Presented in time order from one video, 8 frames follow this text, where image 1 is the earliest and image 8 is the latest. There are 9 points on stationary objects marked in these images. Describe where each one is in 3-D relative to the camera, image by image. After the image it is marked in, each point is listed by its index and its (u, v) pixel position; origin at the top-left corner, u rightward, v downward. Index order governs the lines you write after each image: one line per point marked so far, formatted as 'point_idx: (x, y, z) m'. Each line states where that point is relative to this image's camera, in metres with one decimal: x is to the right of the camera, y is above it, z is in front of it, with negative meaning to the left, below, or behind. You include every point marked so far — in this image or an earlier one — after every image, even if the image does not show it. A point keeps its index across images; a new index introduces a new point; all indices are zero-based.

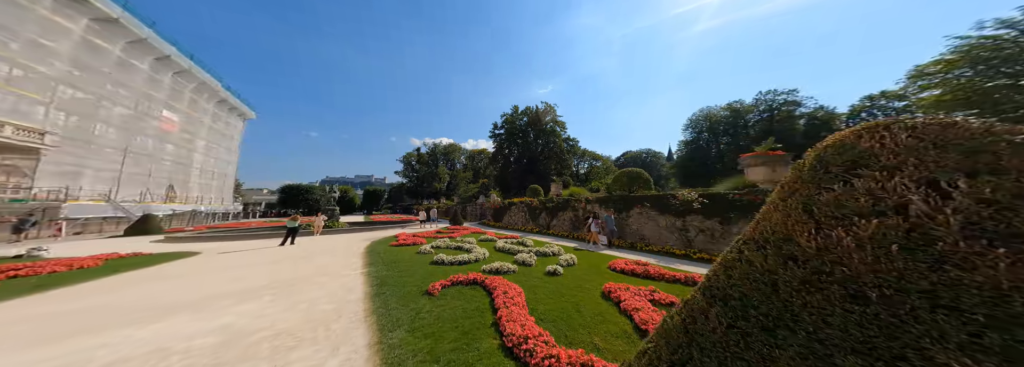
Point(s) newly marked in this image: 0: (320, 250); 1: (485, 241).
0: (-8.7, -3.1, +11.4) m
1: (-1.3, -2.9, +11.8) m
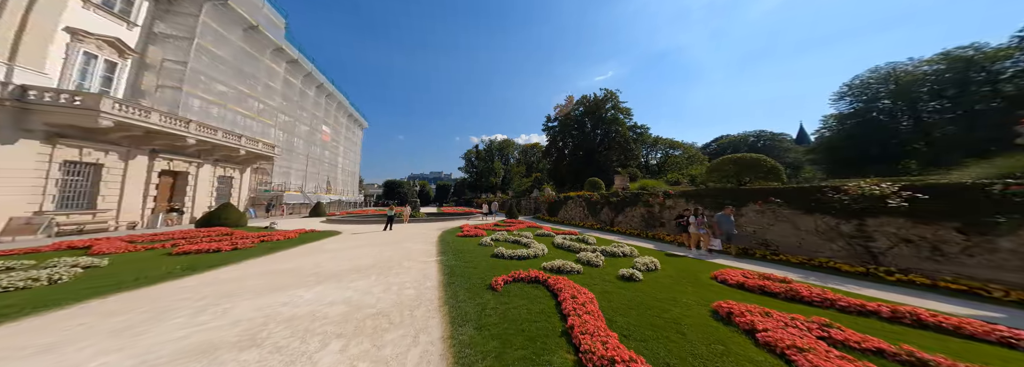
0: (-5.8, -2.9, +12.8) m
1: (+1.5, -2.6, +11.6) m
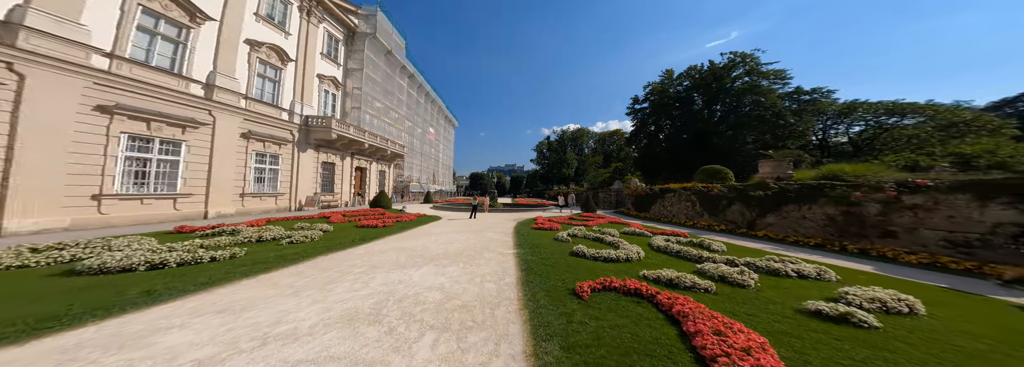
0: (-1.7, -2.4, +13.4) m
1: (+4.9, -2.2, +10.1) m
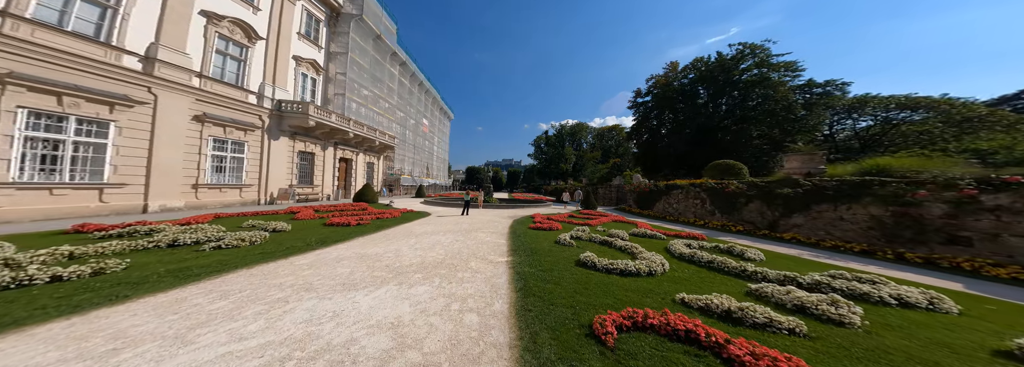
0: (-2.0, -2.1, +12.0) m
1: (+4.7, -2.0, +8.8) m
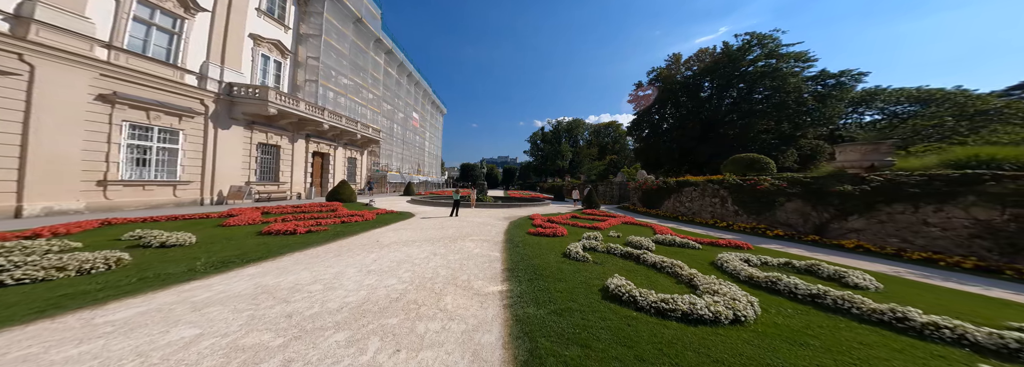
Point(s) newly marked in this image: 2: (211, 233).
0: (-2.2, -1.9, +10.0) m
1: (+4.5, -1.8, +6.9) m
2: (-7.8, -1.3, +6.1) m
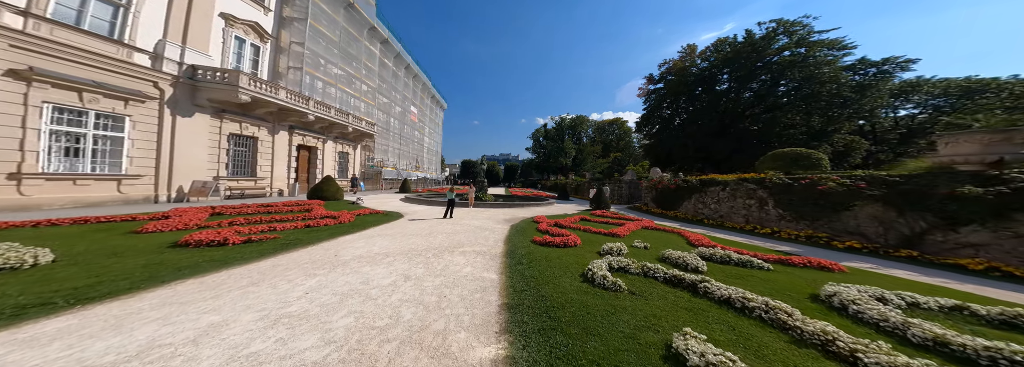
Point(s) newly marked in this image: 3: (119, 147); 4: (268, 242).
0: (-2.1, -1.8, +8.3) m
1: (+4.6, -1.8, +5.2) m
2: (-7.7, -1.1, +4.5) m
3: (-15.0, +1.4, +9.1) m
4: (-5.7, -1.4, +5.6) m
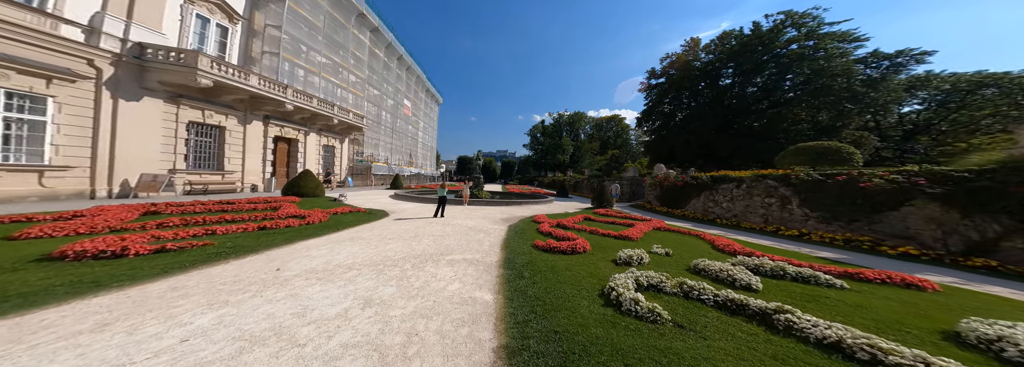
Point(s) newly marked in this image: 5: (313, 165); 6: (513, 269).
0: (-2.2, -1.6, +7.1) m
1: (+4.6, -1.6, +4.1) m
2: (-7.7, -1.0, +3.2) m
3: (-15.1, +1.7, +7.6) m
4: (-5.7, -1.2, +4.3) m
5: (-15.3, +1.4, +18.2) m
6: (0.0, -1.7, +5.0) m
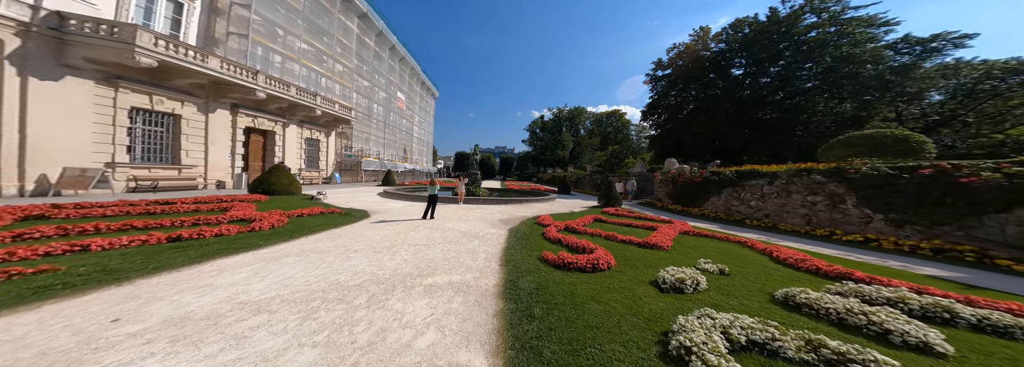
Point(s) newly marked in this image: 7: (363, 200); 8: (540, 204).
0: (-2.1, -1.5, +5.5) m
1: (+4.6, -1.5, +2.5) m
2: (-7.7, -0.9, +1.6) m
3: (-15.0, +1.8, +5.9) m
4: (-5.7, -1.1, +2.7) m
5: (-15.3, +1.6, +16.6) m
6: (+0.1, -1.6, +3.4) m
7: (-8.6, -1.0, +13.8) m
8: (+1.8, -1.4, +15.2) m
